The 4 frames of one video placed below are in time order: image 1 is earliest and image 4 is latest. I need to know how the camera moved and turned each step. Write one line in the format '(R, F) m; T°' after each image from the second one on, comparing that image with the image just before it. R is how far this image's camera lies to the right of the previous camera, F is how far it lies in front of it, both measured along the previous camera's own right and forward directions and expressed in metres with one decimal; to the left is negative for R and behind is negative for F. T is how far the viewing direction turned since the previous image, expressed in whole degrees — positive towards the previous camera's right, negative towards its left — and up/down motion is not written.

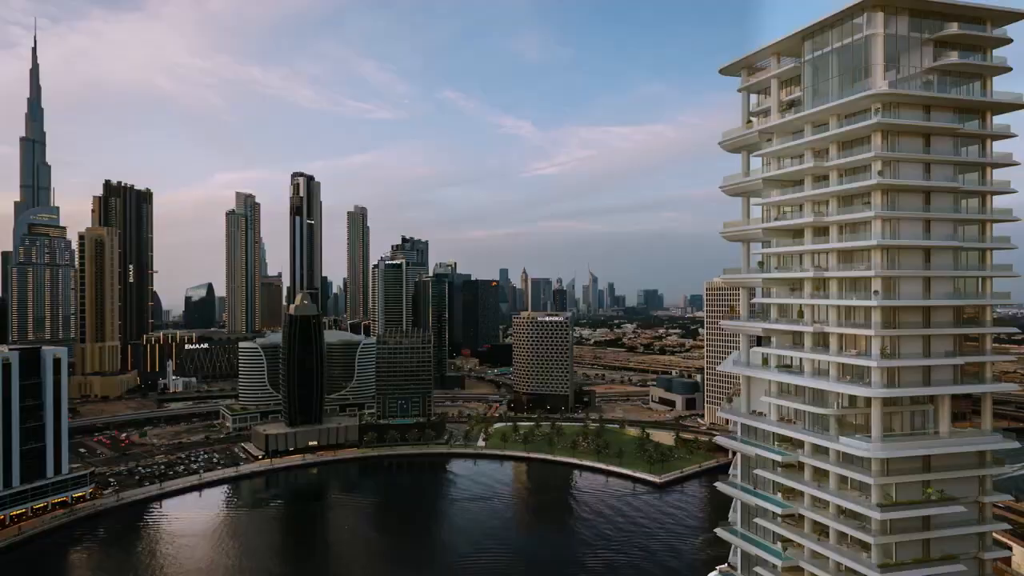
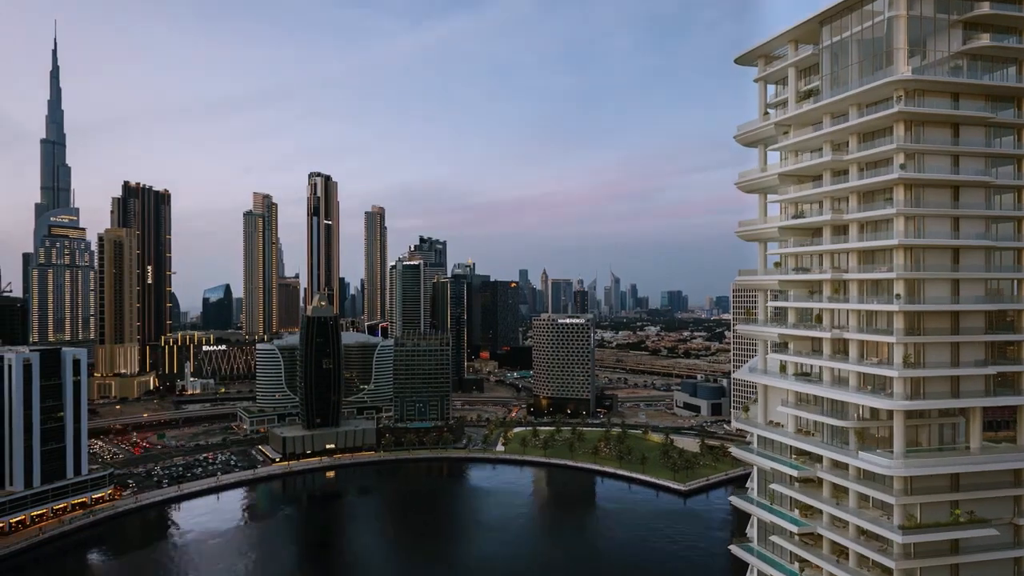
(+0.3, +1.0) m; -2°
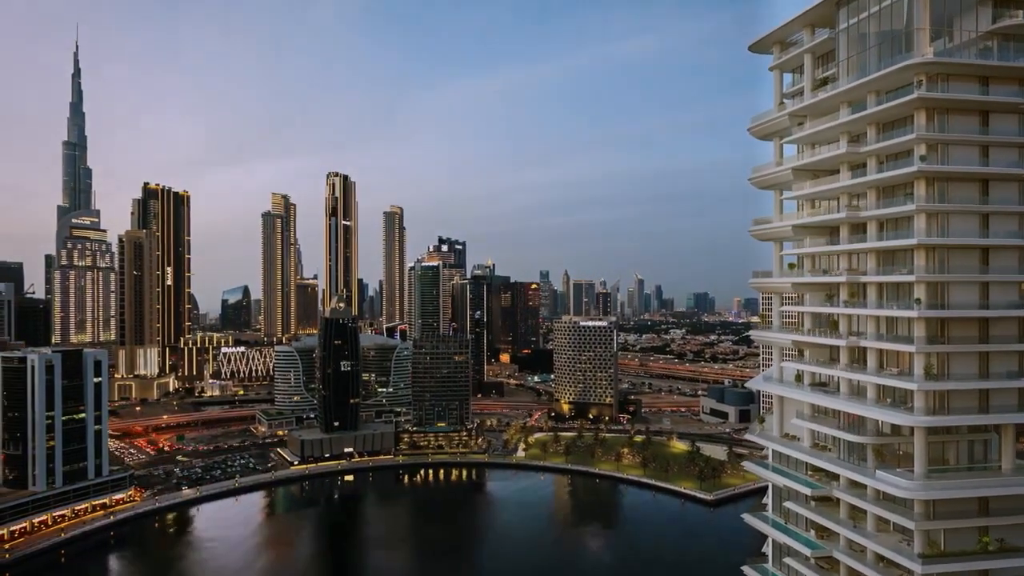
(+0.4, +1.0) m; -2°
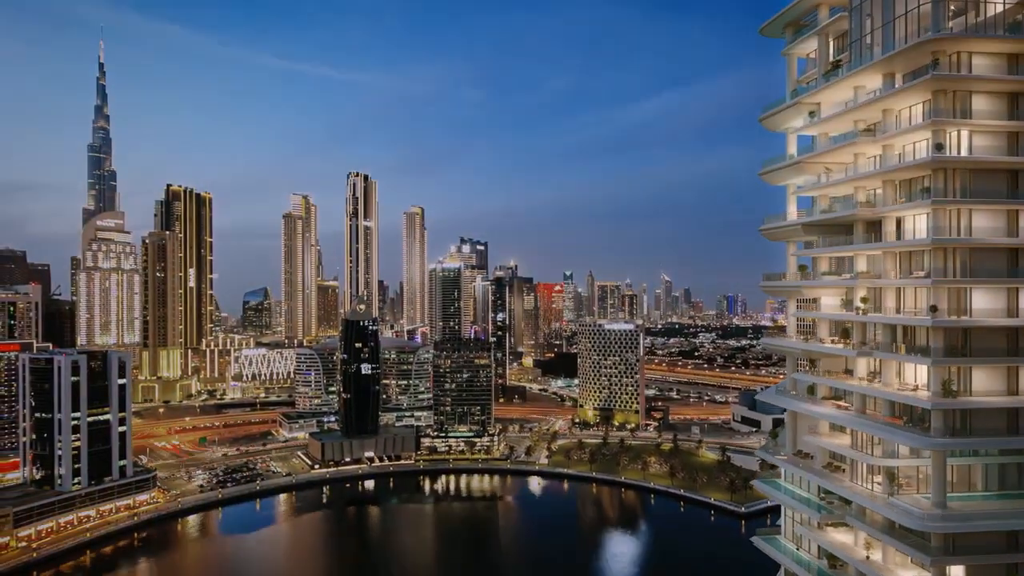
(+0.7, +1.1) m; -3°
